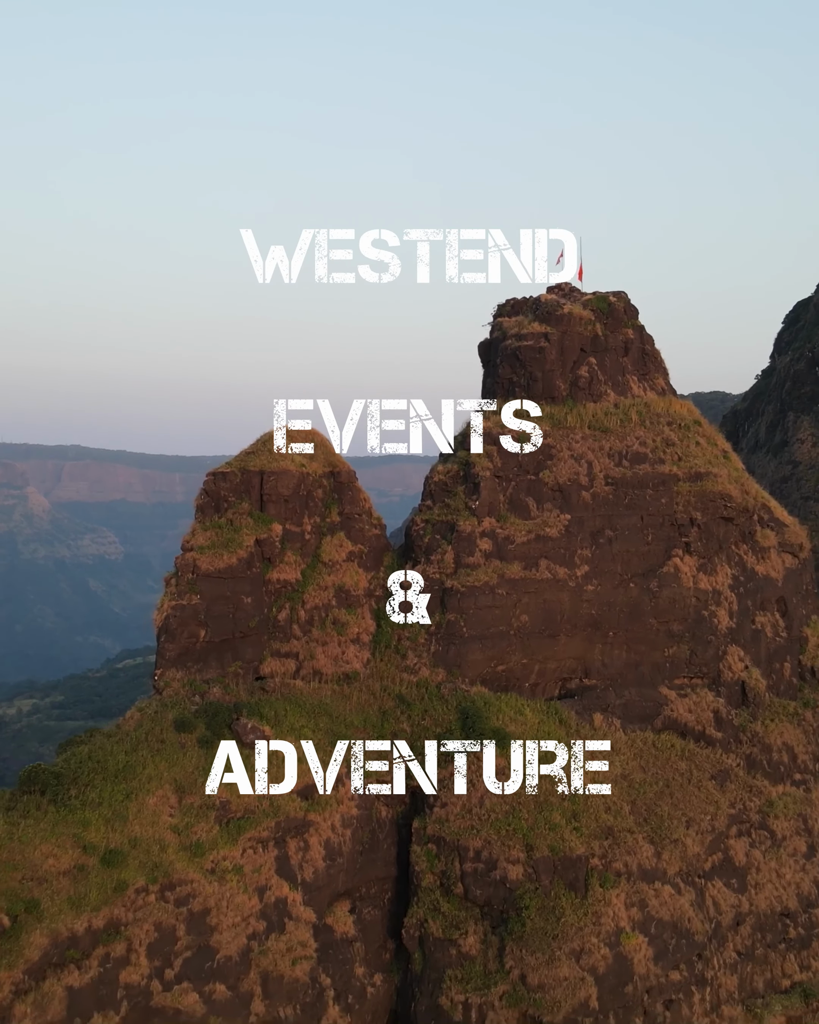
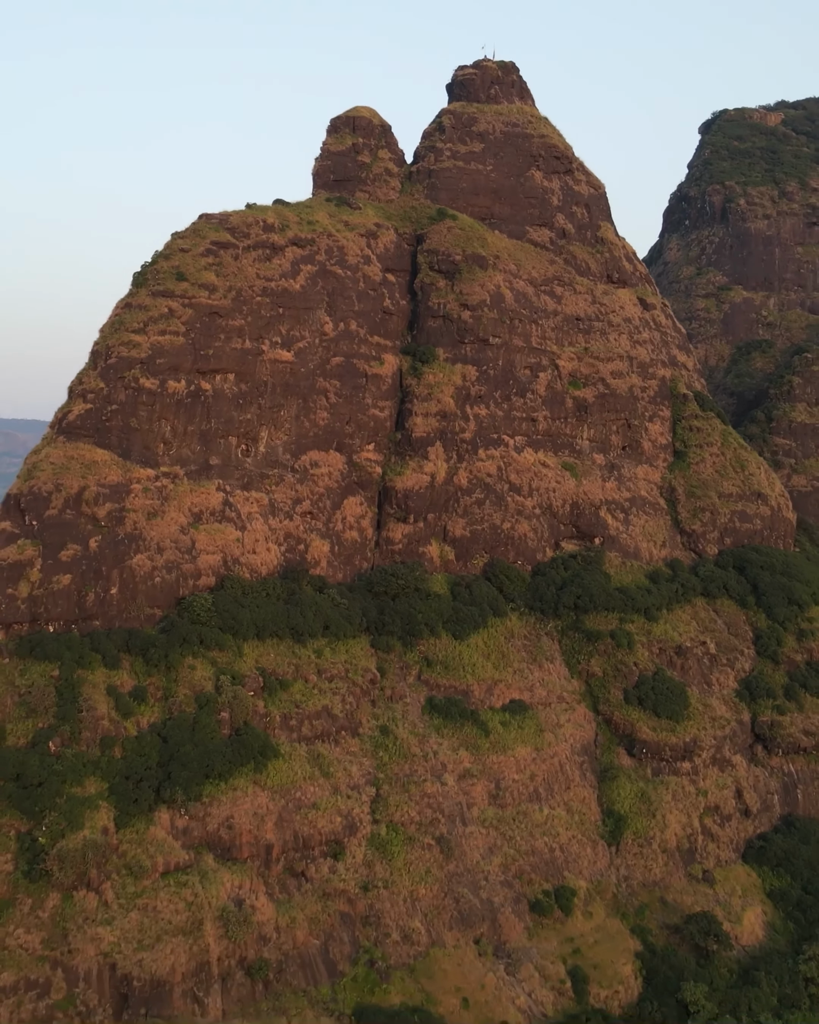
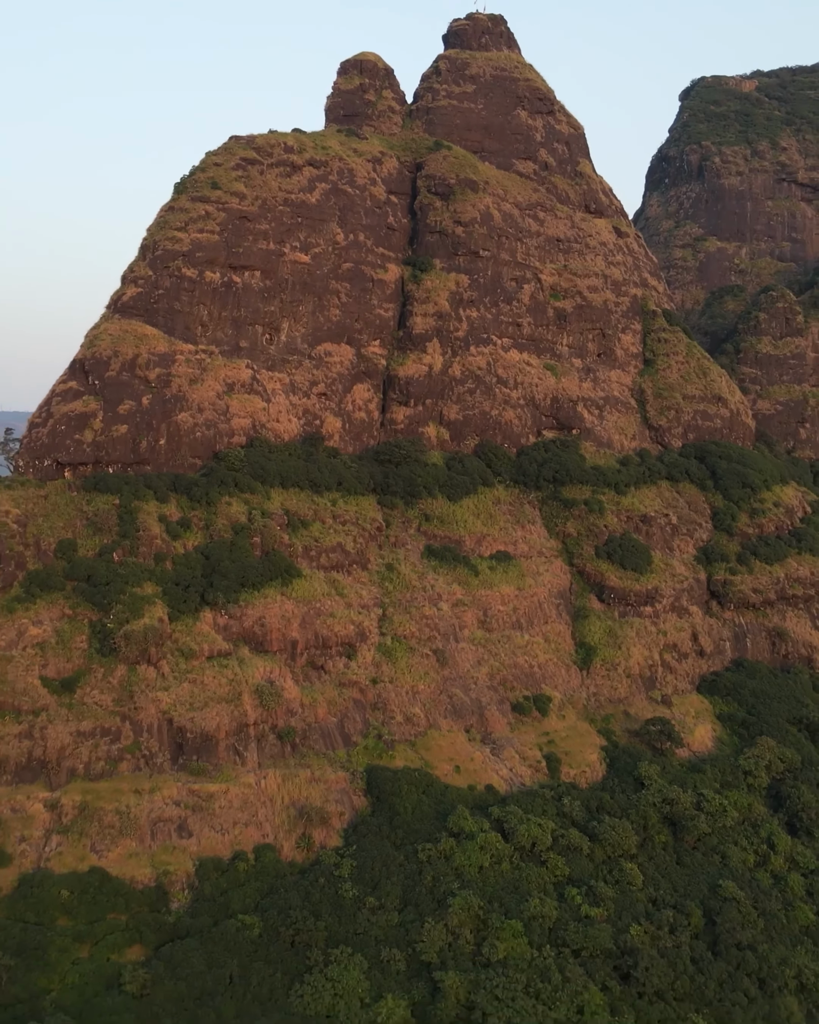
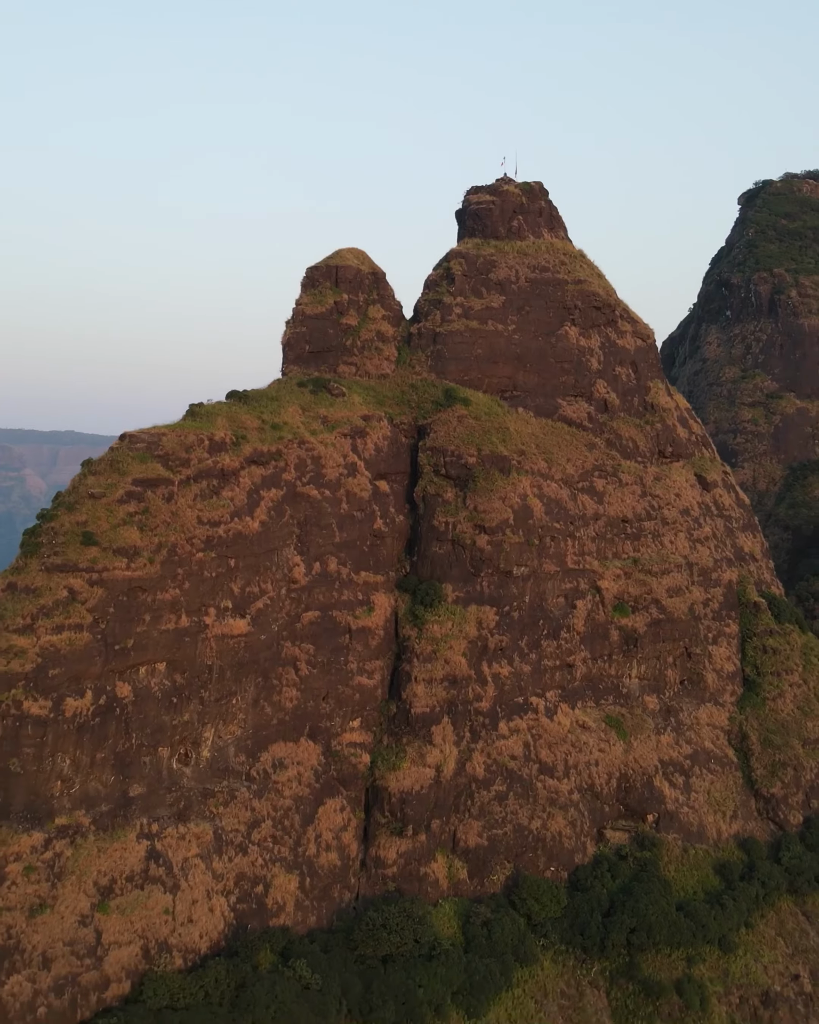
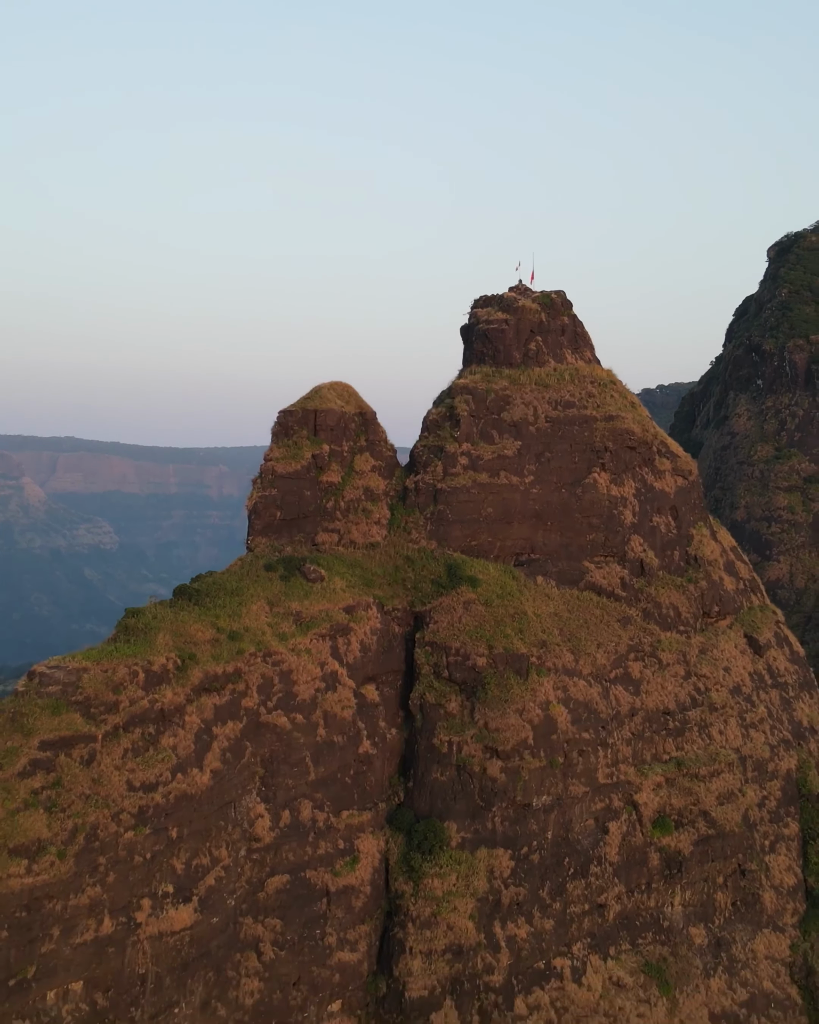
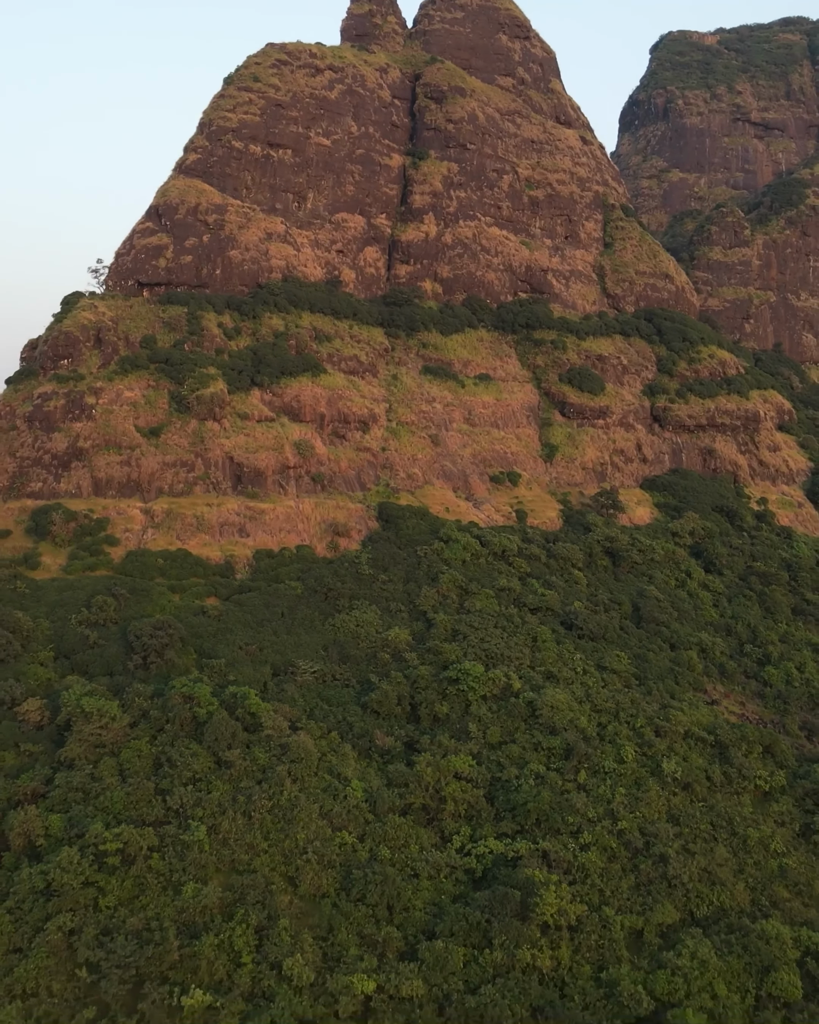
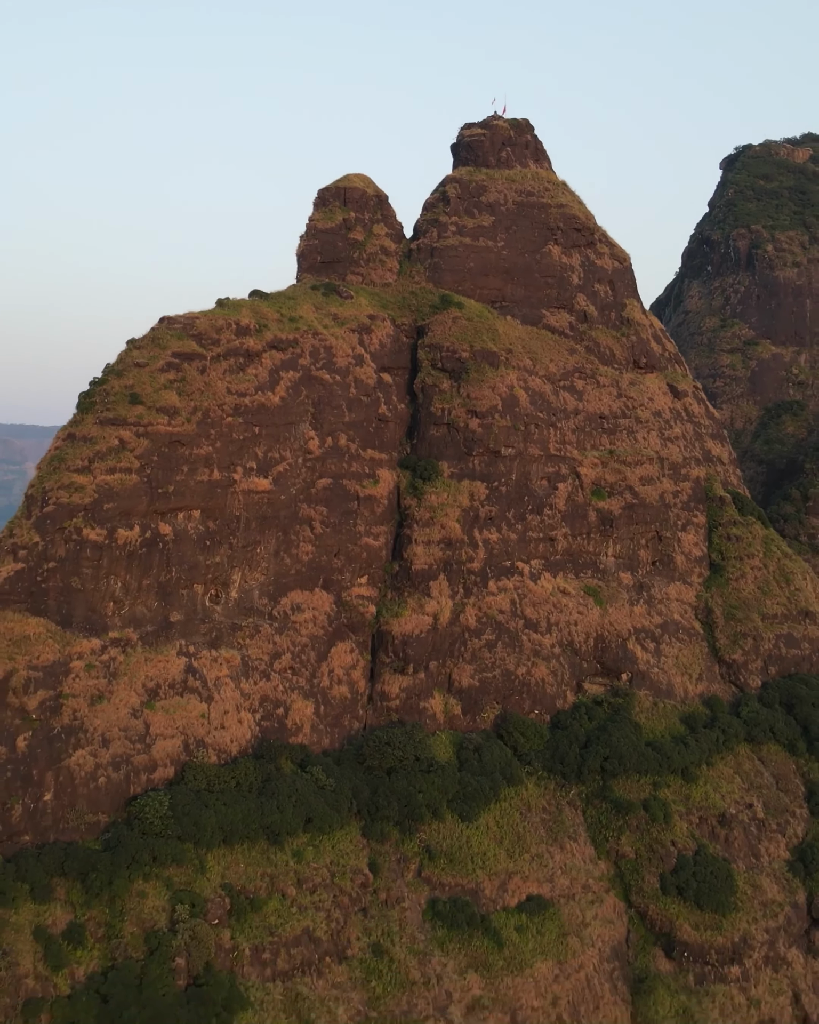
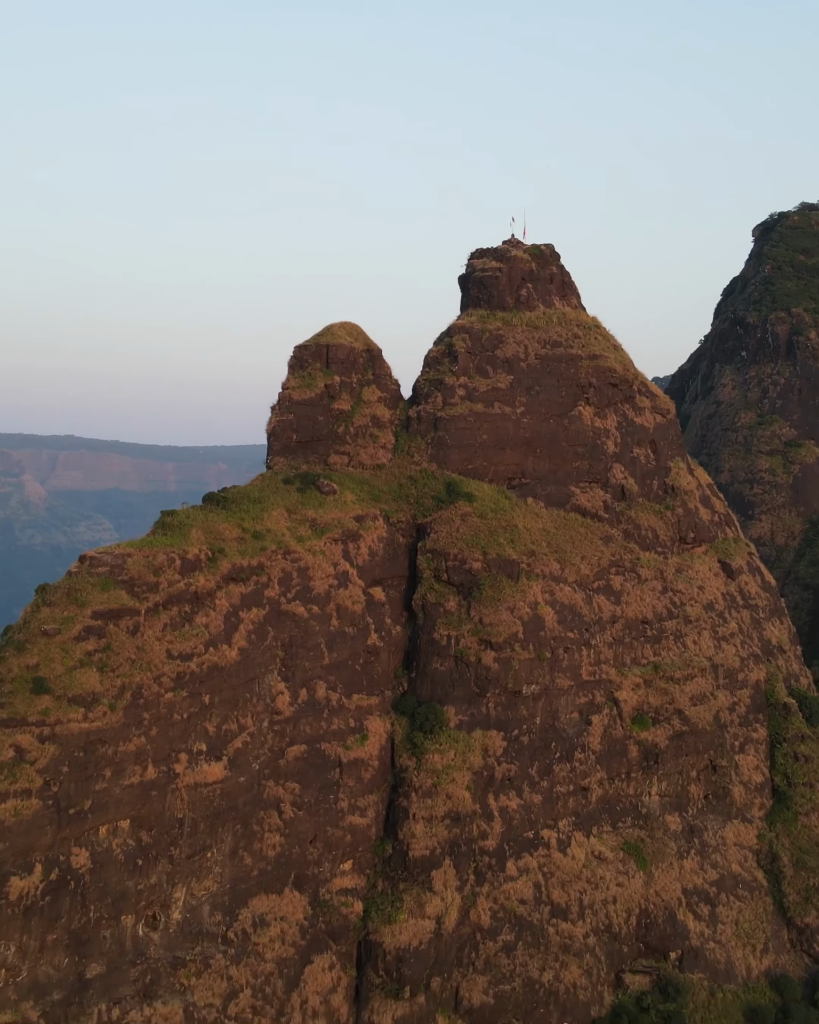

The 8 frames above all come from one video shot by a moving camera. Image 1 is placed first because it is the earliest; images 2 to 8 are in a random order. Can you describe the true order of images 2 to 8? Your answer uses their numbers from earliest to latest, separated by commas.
5, 8, 4, 7, 2, 3, 6
